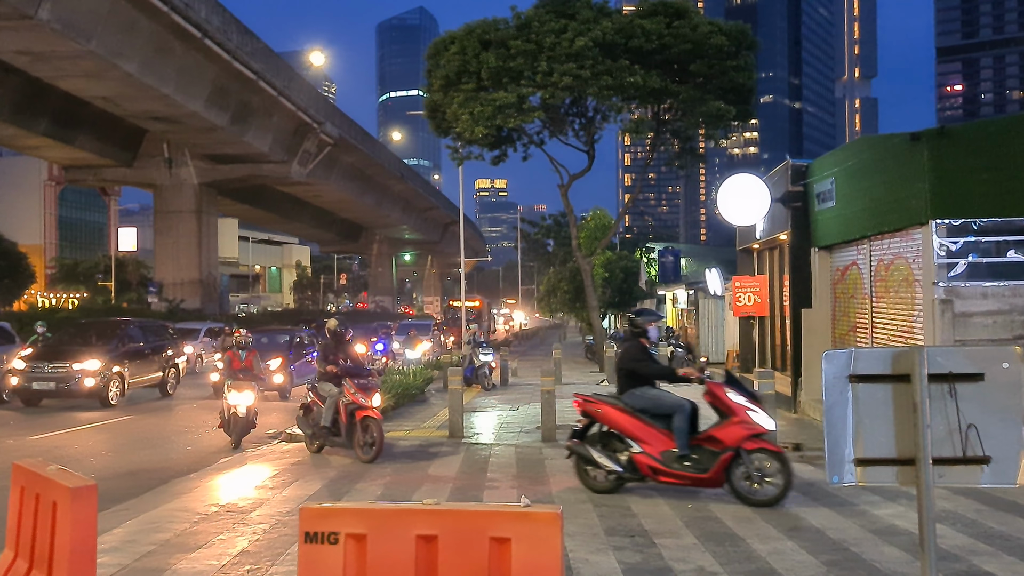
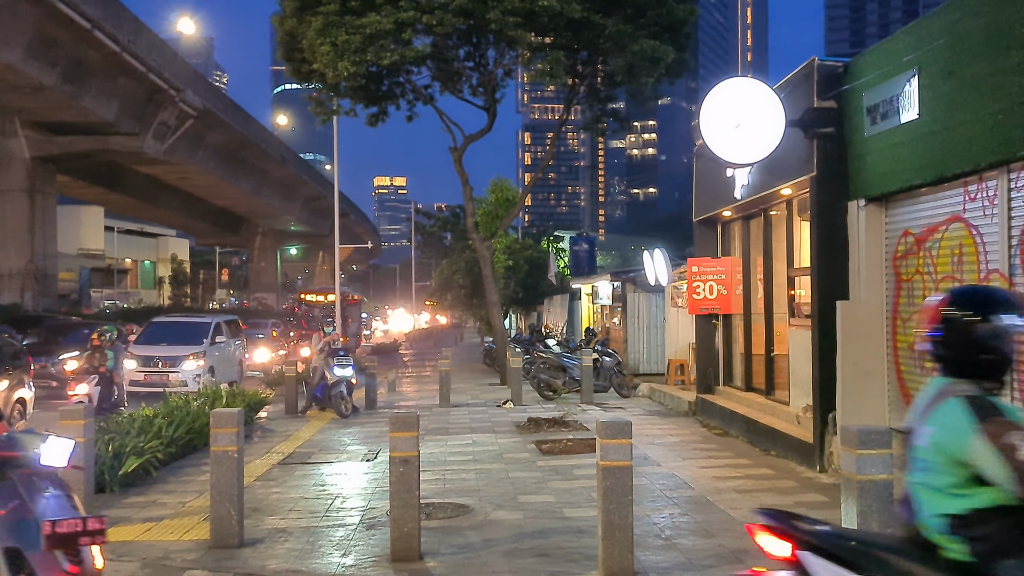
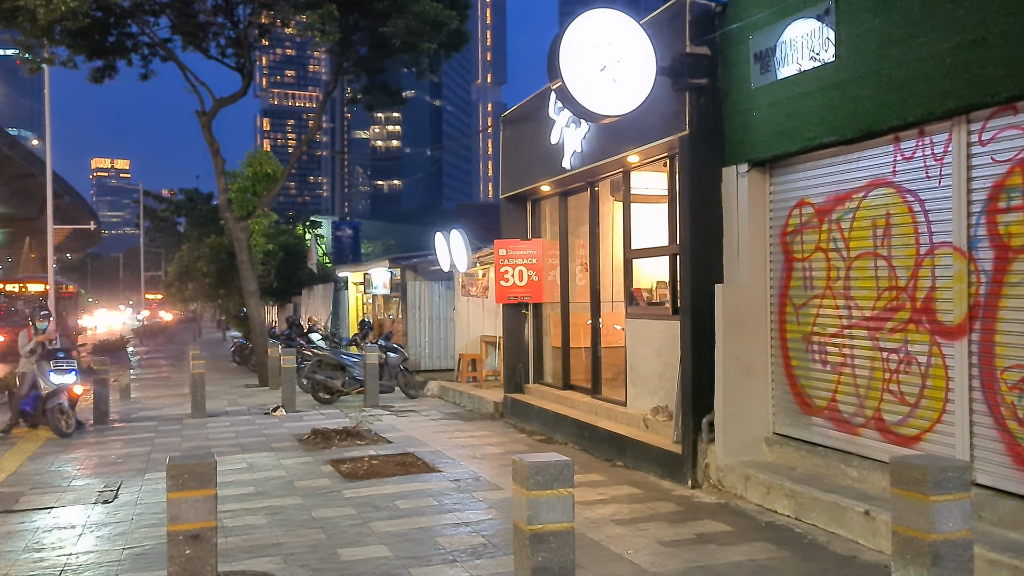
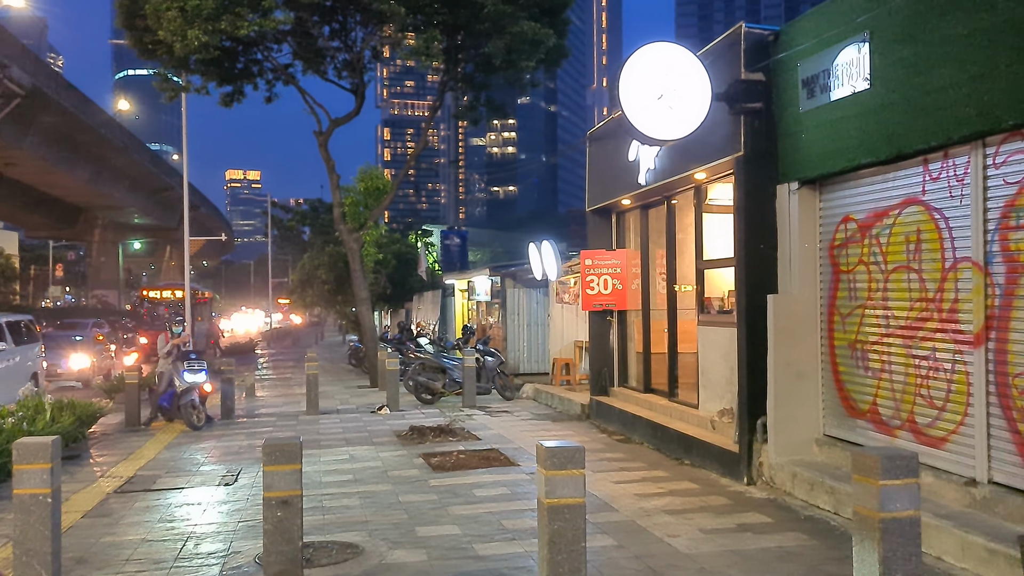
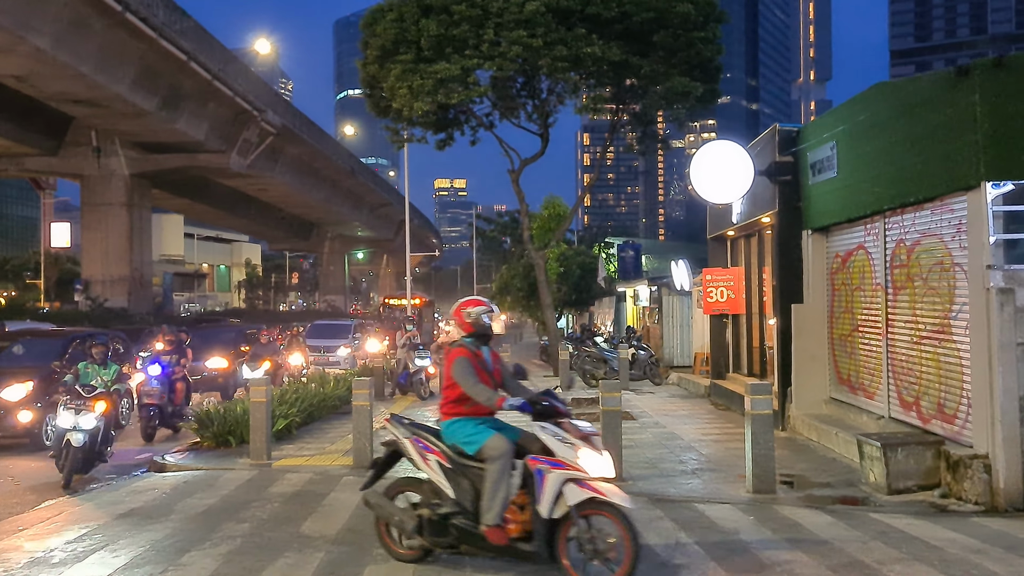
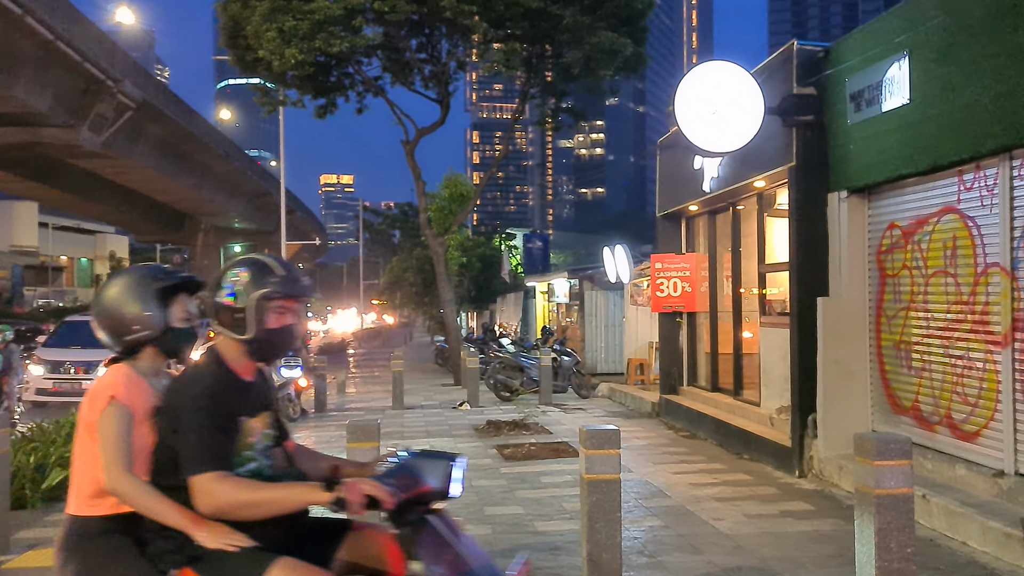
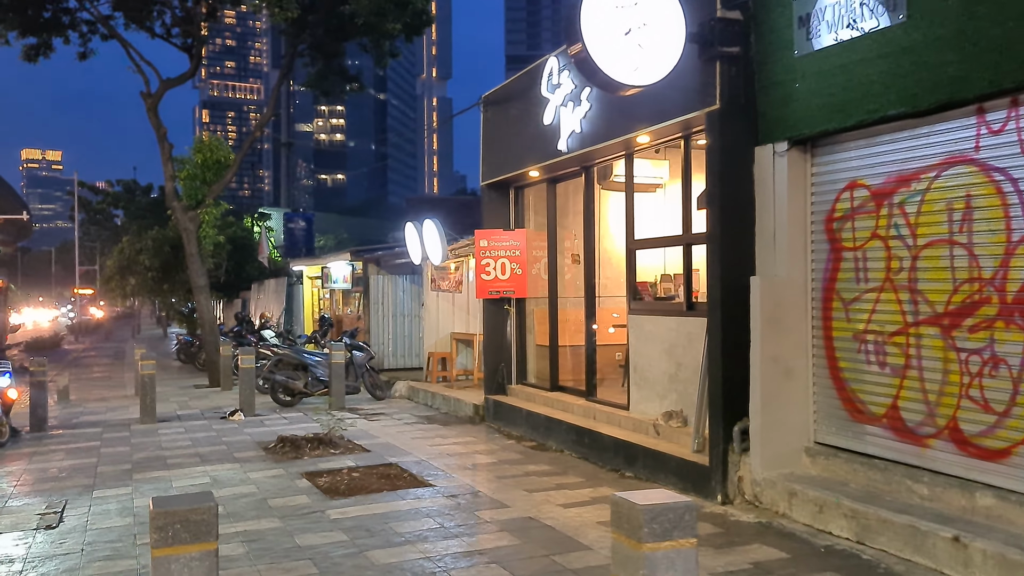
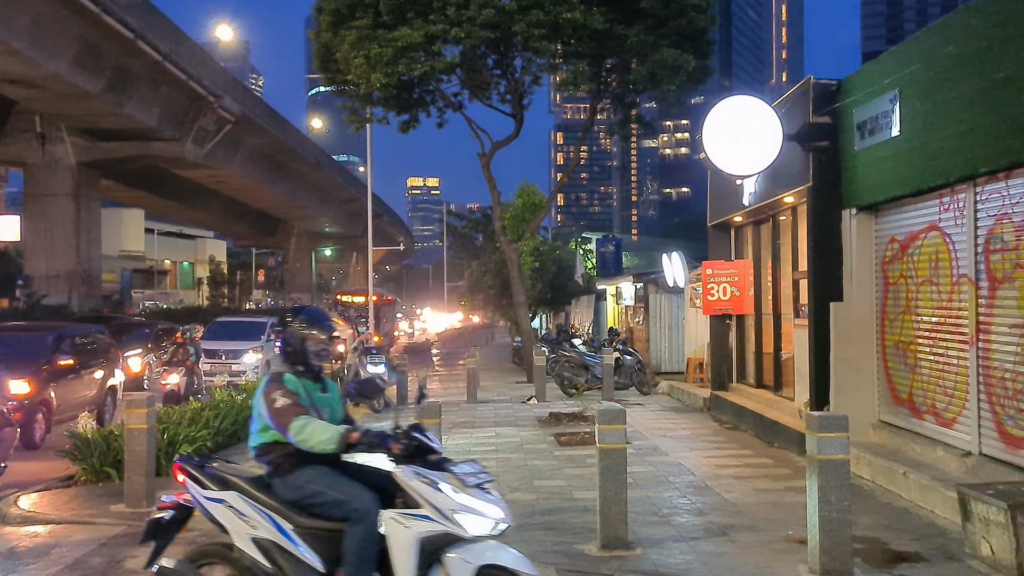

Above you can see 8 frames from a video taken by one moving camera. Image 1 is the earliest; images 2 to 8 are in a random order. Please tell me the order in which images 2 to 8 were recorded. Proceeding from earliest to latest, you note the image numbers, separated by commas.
5, 8, 2, 6, 4, 3, 7
